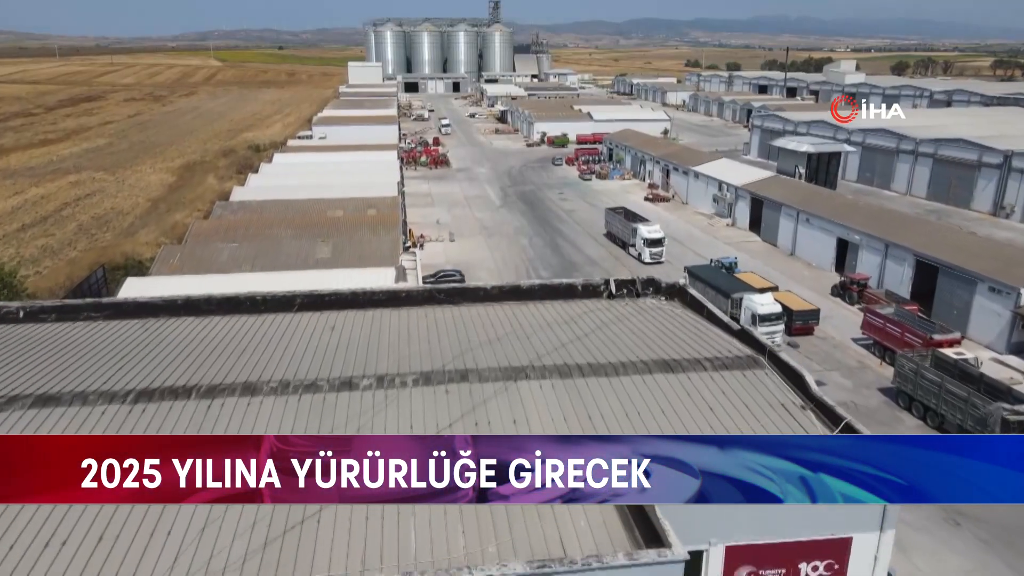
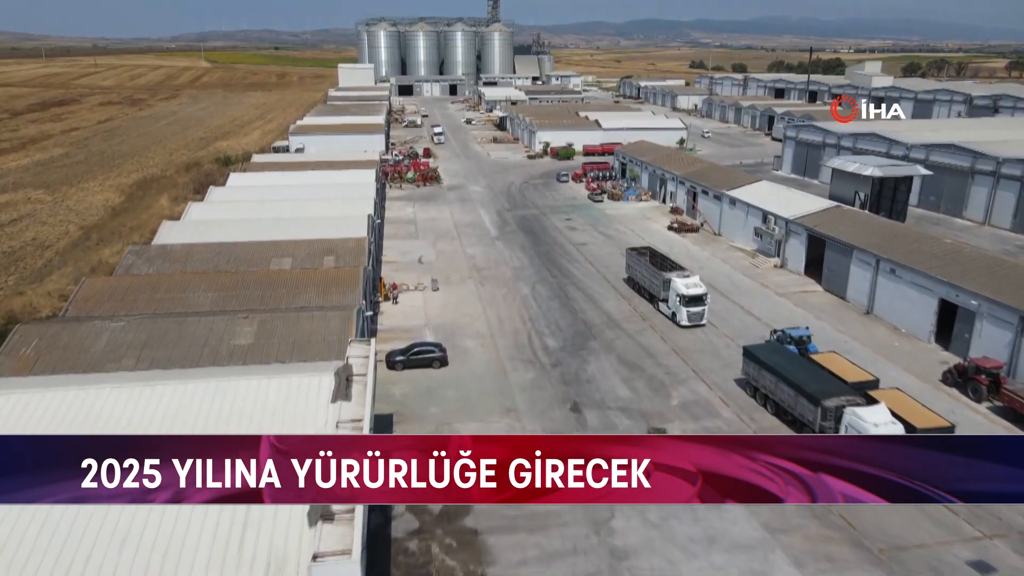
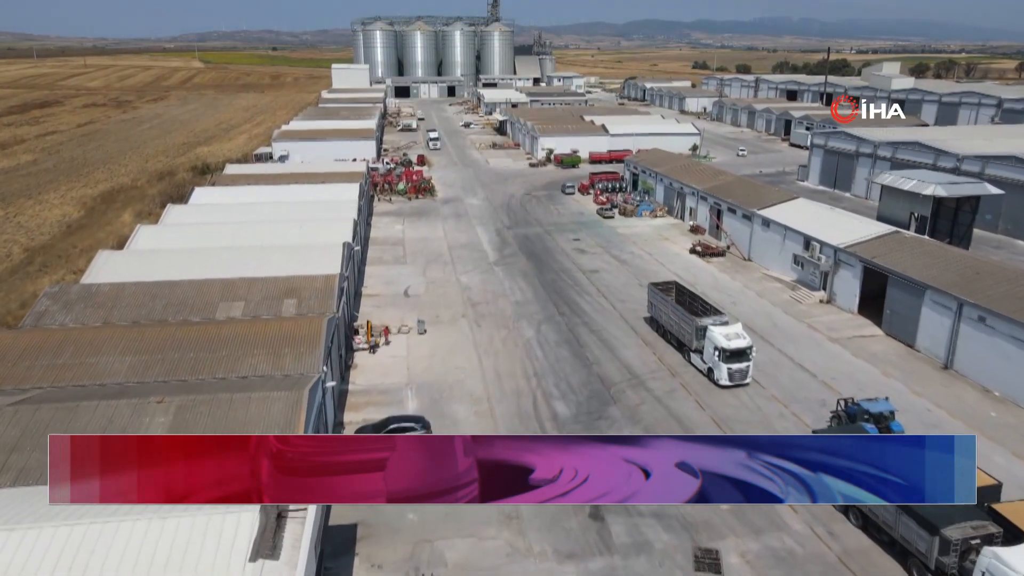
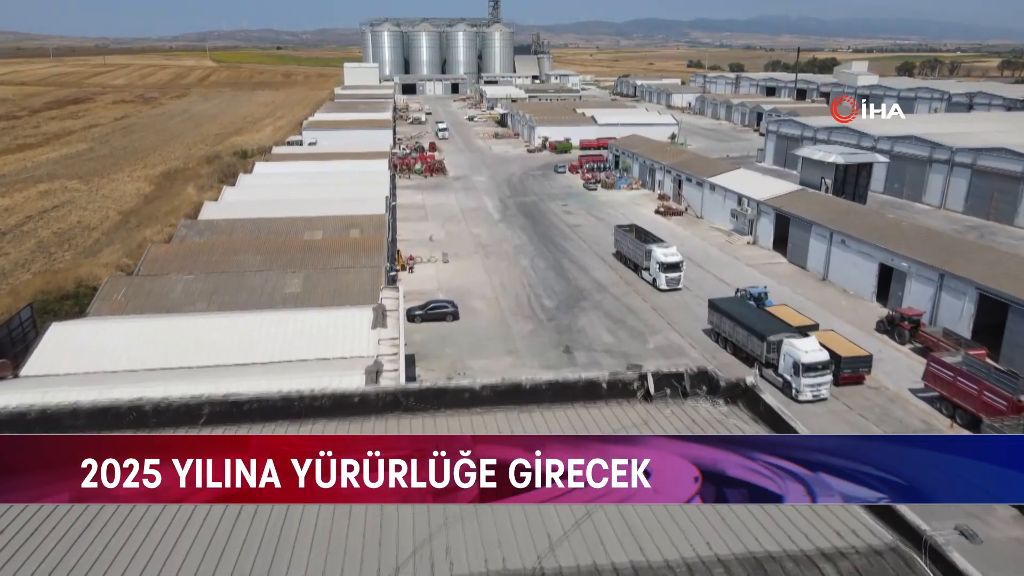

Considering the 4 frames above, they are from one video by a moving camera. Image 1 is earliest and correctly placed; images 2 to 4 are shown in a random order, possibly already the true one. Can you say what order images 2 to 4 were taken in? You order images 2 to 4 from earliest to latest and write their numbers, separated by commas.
4, 2, 3
